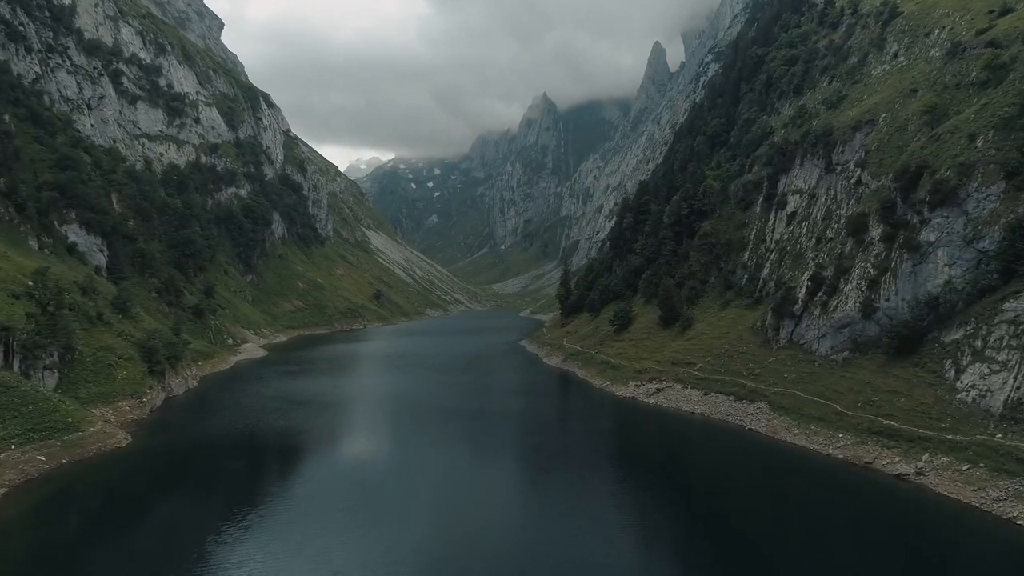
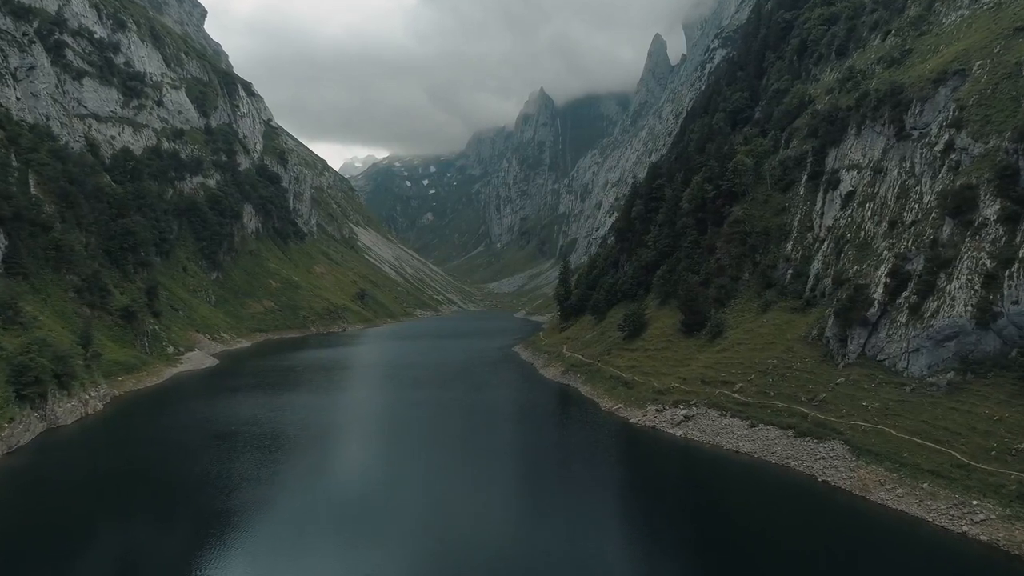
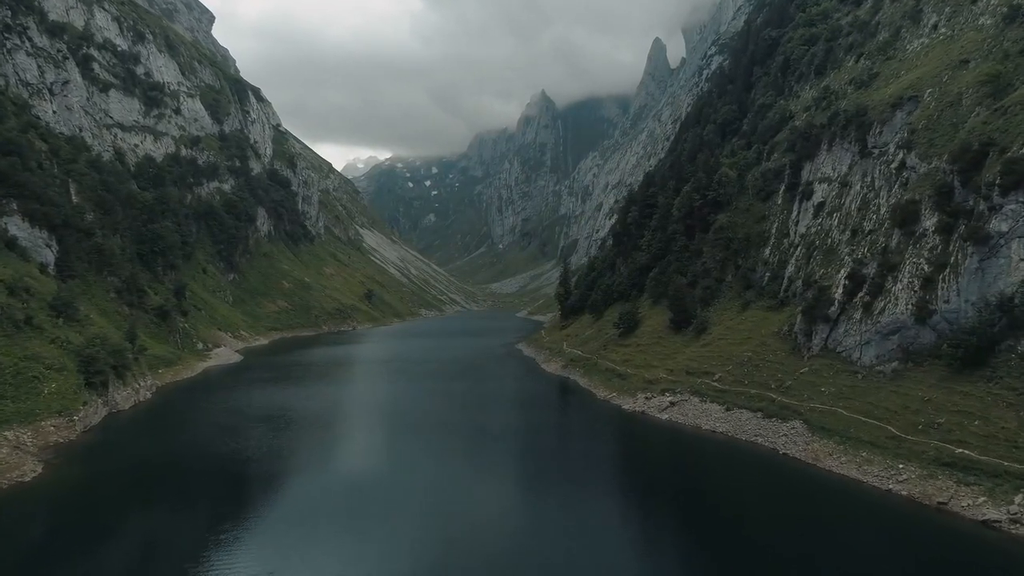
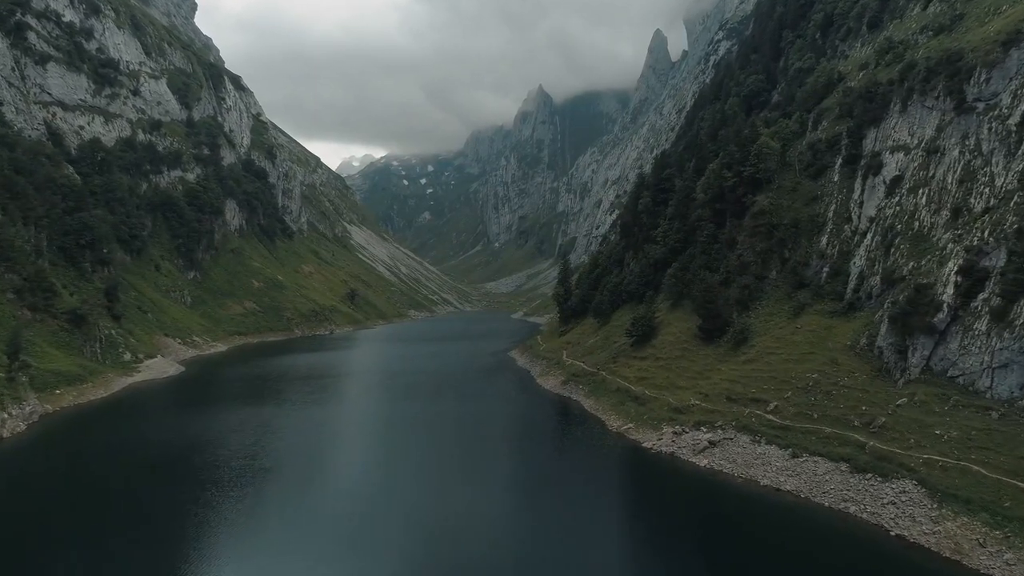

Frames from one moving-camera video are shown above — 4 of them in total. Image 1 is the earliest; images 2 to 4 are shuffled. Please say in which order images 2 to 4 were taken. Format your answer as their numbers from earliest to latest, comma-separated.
3, 2, 4
